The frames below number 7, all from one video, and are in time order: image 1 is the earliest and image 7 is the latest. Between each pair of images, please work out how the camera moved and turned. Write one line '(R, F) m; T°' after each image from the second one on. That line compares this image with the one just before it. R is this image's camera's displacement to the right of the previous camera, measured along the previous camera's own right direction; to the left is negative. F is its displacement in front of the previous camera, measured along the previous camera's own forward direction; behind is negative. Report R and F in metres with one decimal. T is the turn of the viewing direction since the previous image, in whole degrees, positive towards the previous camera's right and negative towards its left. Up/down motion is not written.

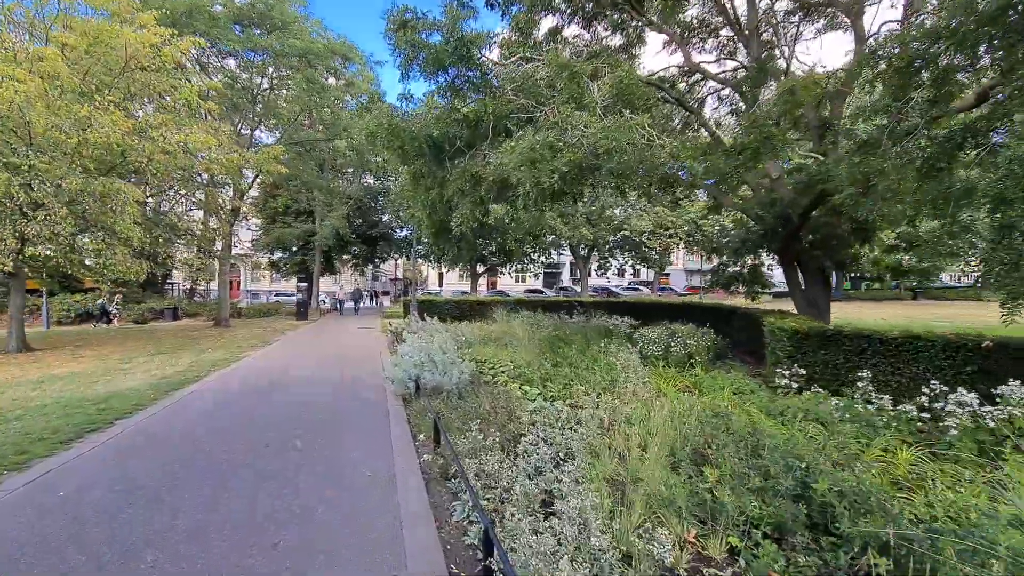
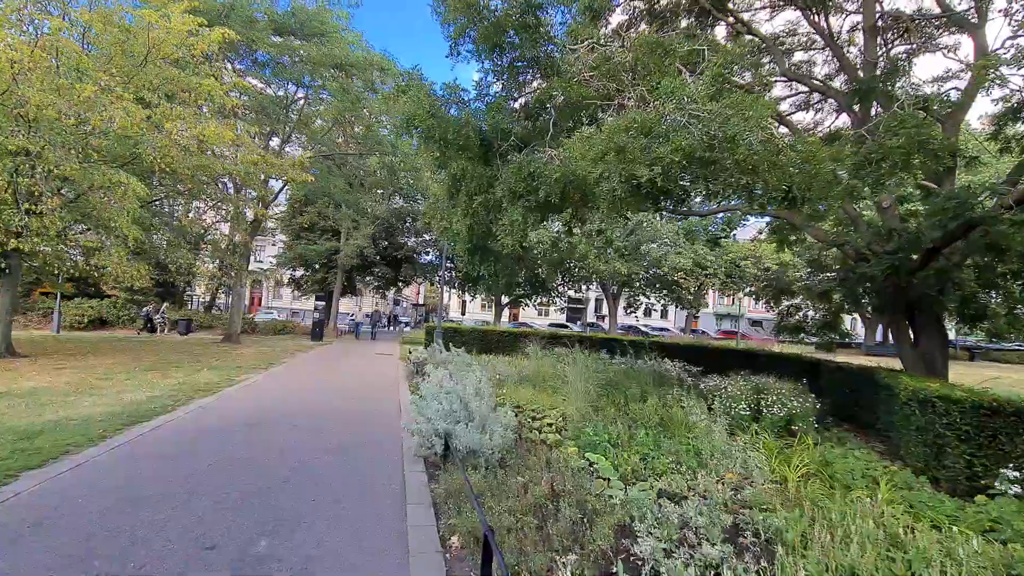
(-0.5, +1.6) m; -2°
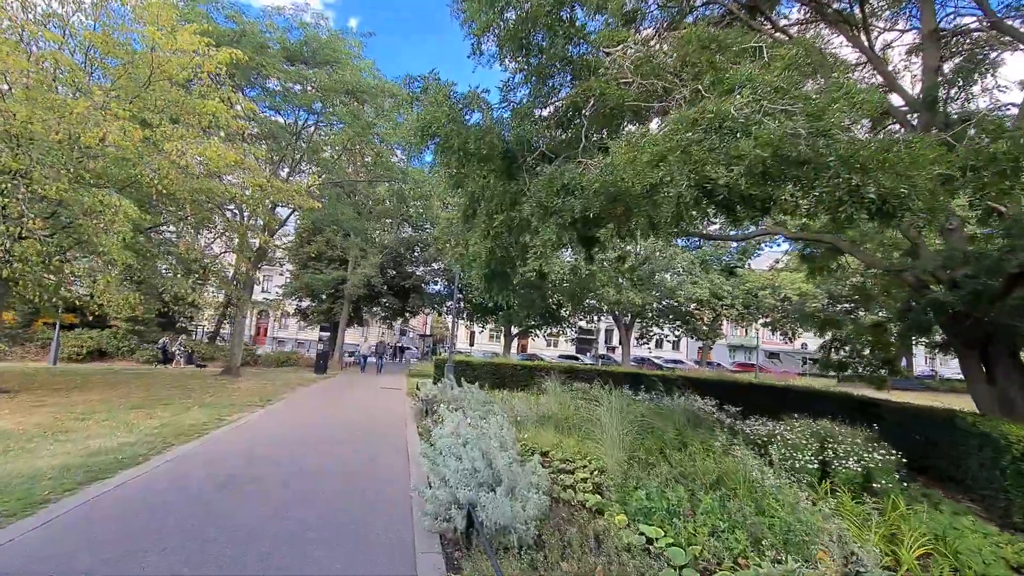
(-0.2, +0.8) m; -1°
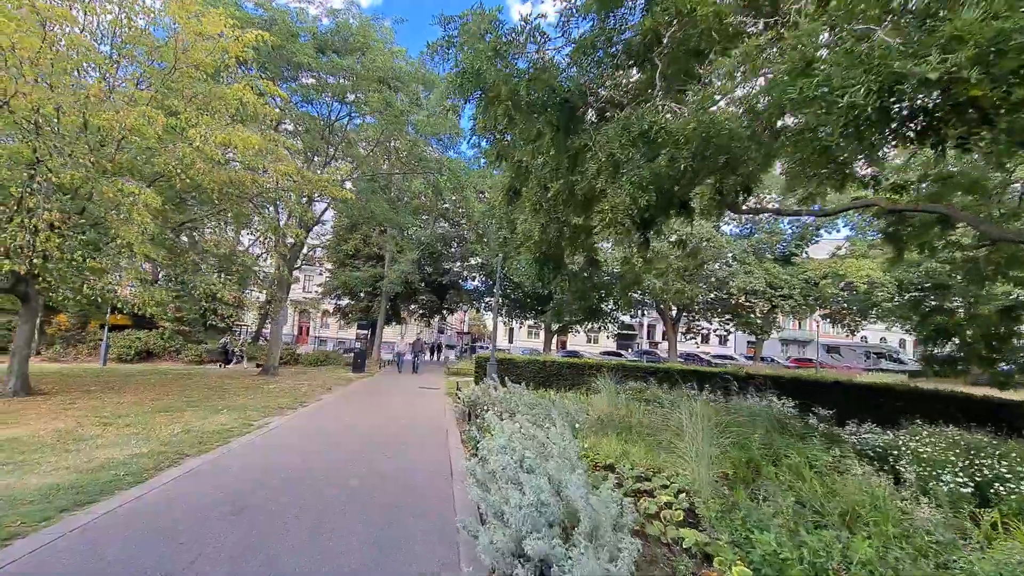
(-0.2, +1.0) m; -4°
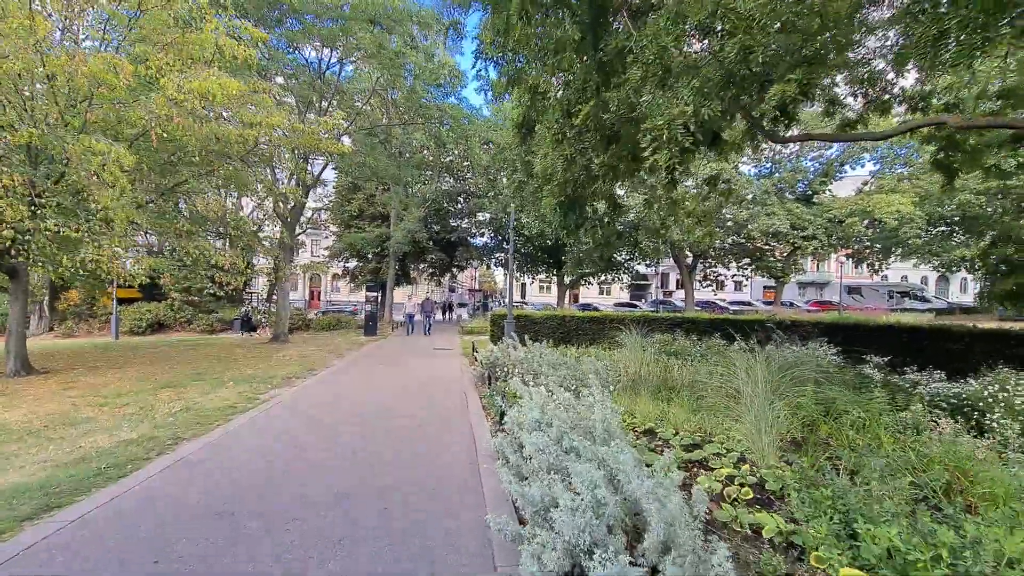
(-0.1, +0.7) m; -1°
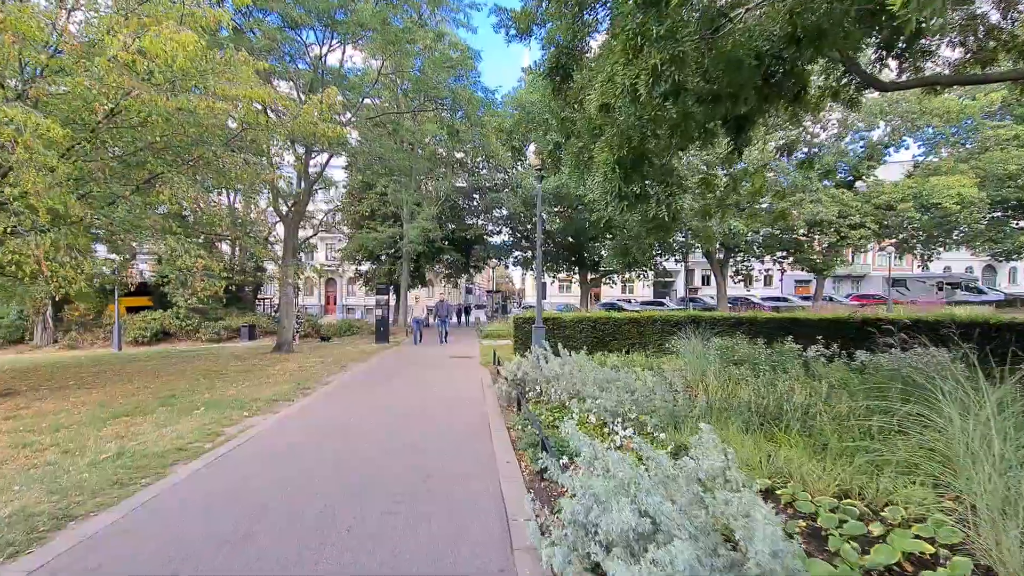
(-0.2, +1.7) m; -2°
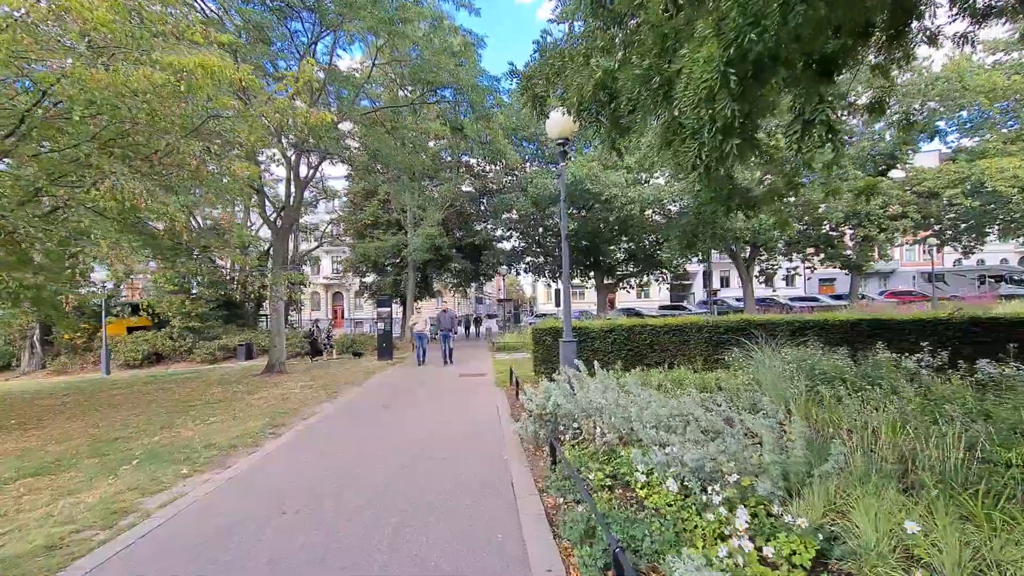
(-0.1, +1.6) m; -1°
